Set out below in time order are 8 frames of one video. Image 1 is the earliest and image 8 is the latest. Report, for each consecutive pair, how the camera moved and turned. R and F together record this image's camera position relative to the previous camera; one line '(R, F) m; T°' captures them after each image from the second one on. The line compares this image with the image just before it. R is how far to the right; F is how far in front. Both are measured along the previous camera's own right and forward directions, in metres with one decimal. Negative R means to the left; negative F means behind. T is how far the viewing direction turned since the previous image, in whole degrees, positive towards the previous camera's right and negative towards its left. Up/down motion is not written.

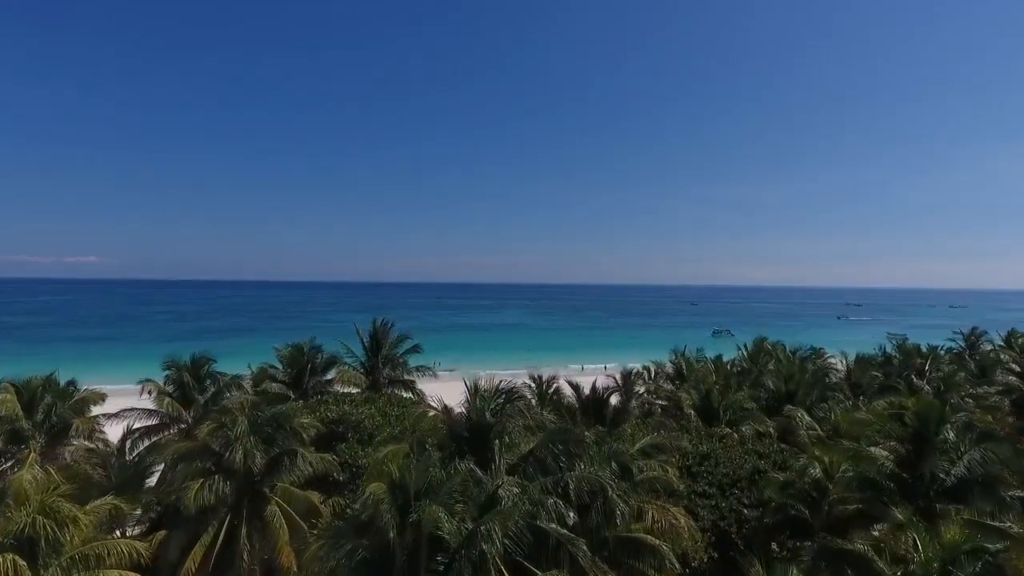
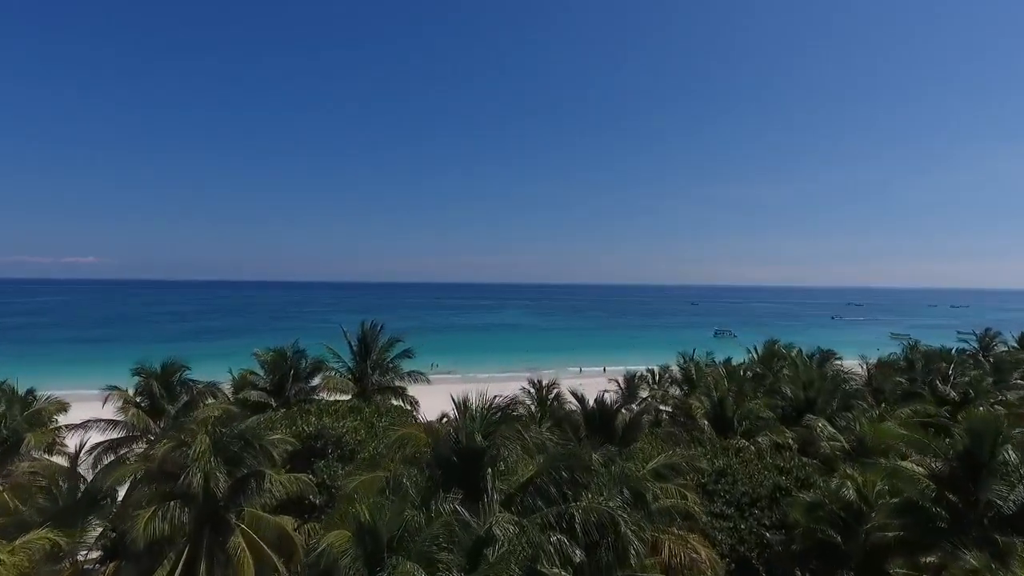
(+0.1, +1.2) m; 0°
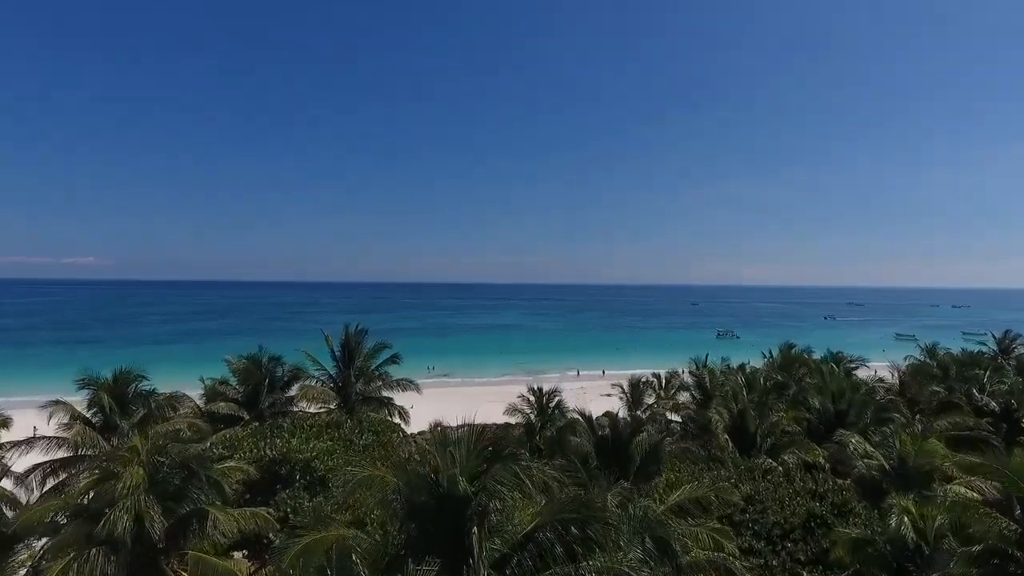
(+0.1, +1.6) m; 0°
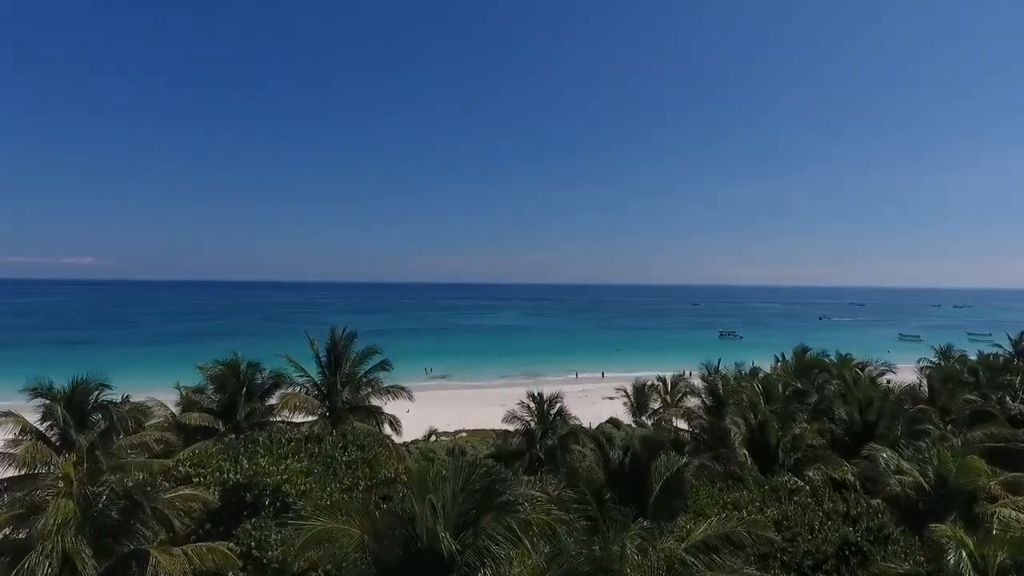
(0.0, +1.2) m; 0°
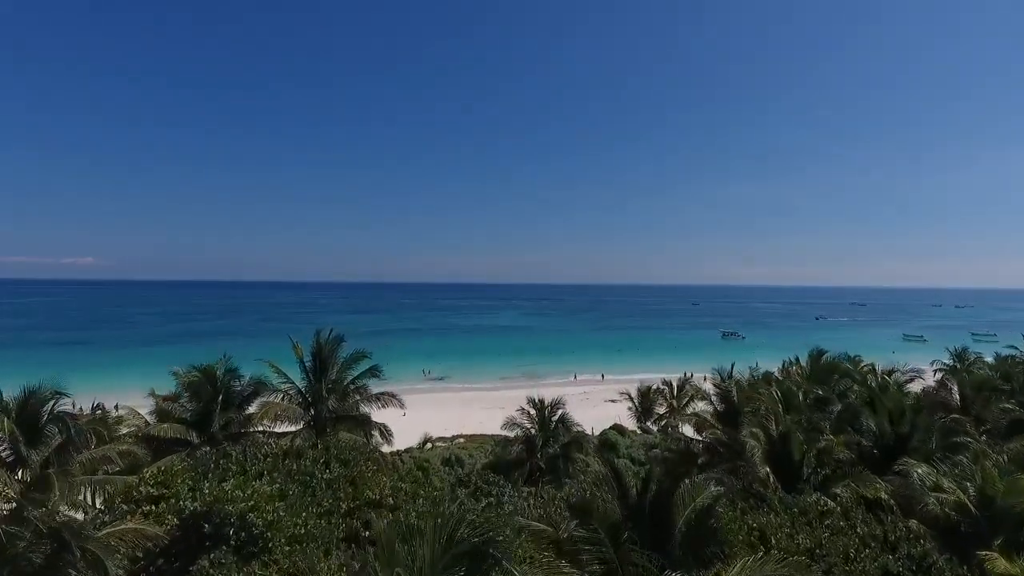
(0.0, +1.1) m; 0°
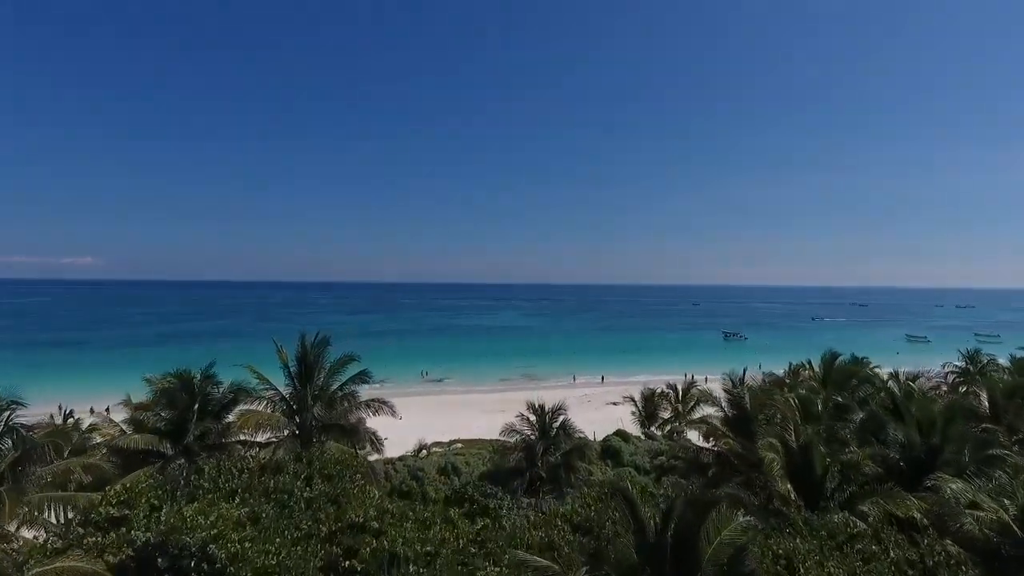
(0.0, +0.9) m; 0°
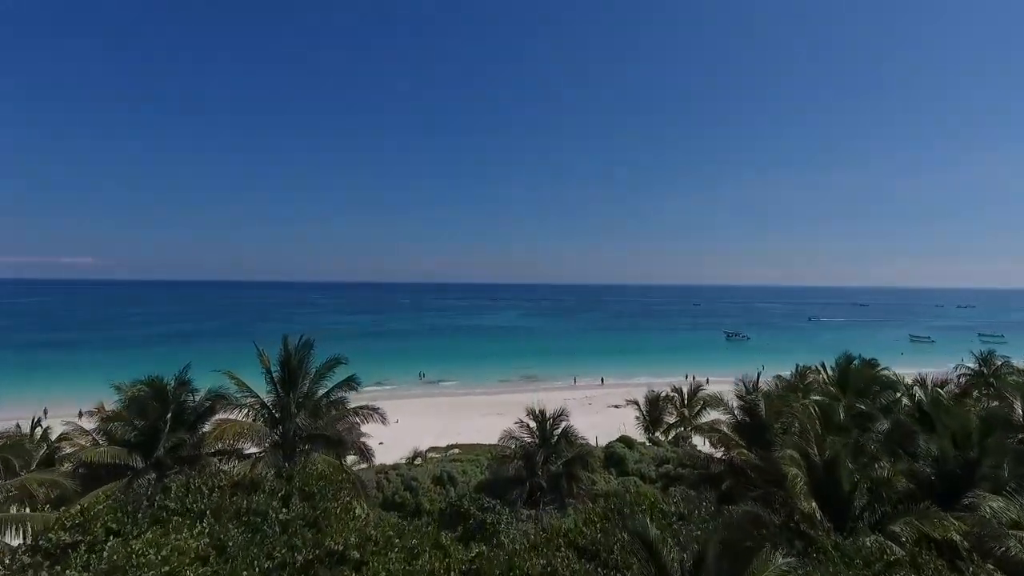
(0.0, +0.9) m; 0°
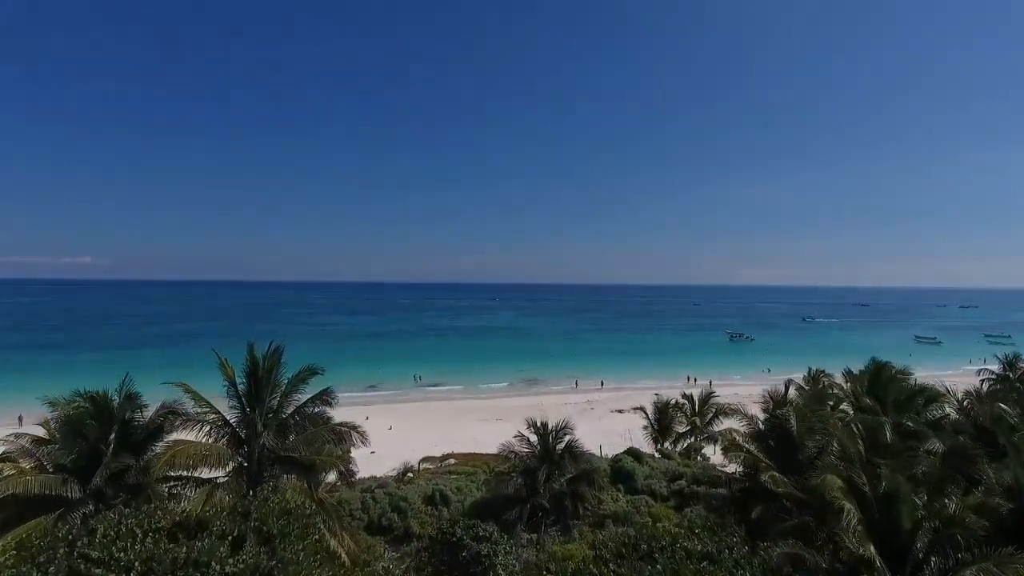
(0.0, +1.6) m; 0°
